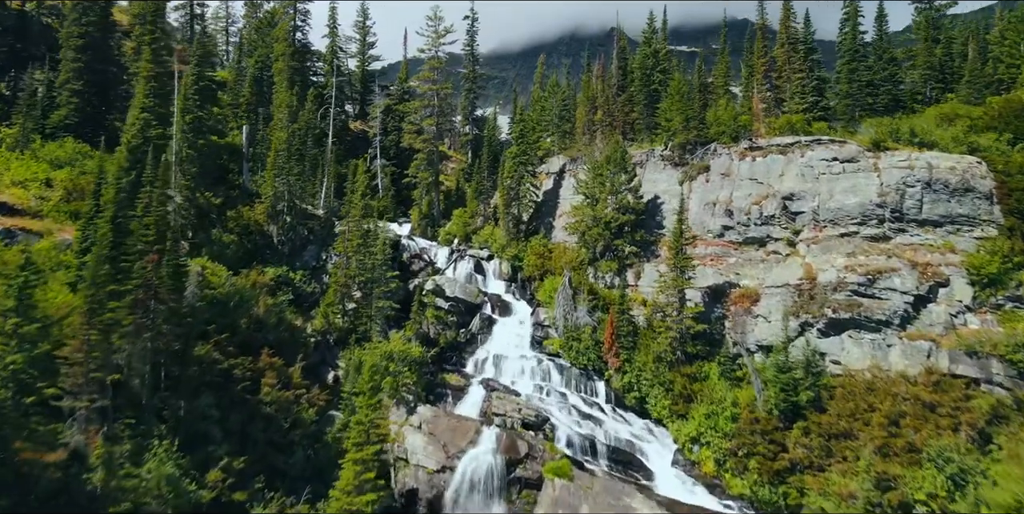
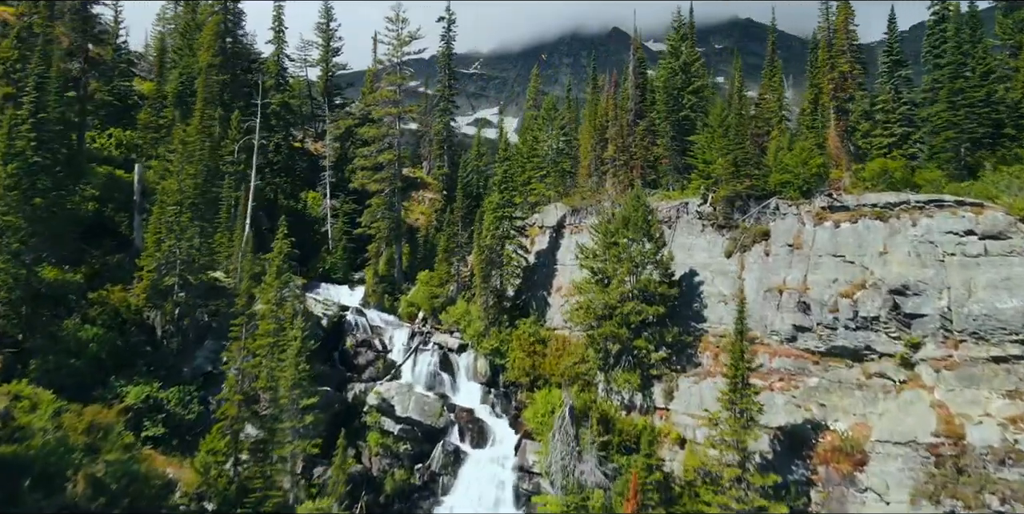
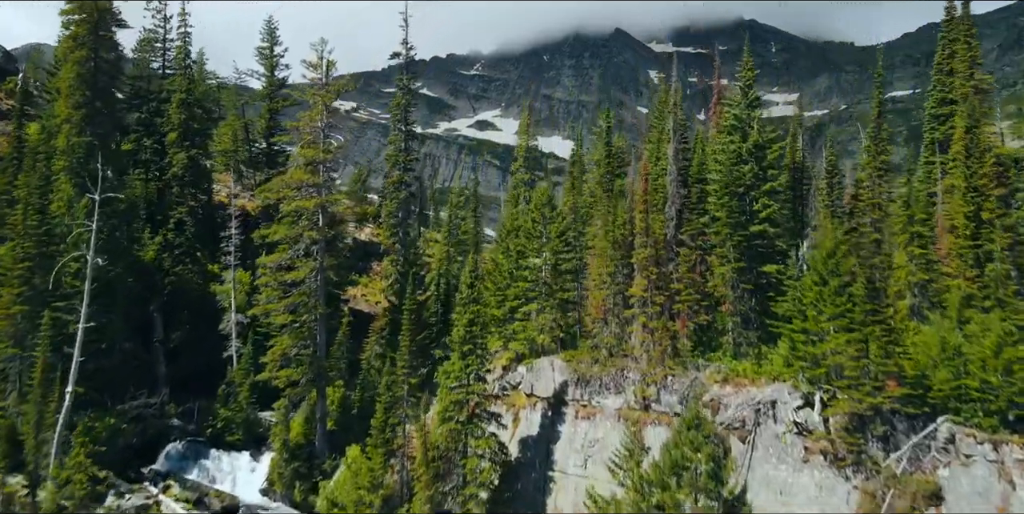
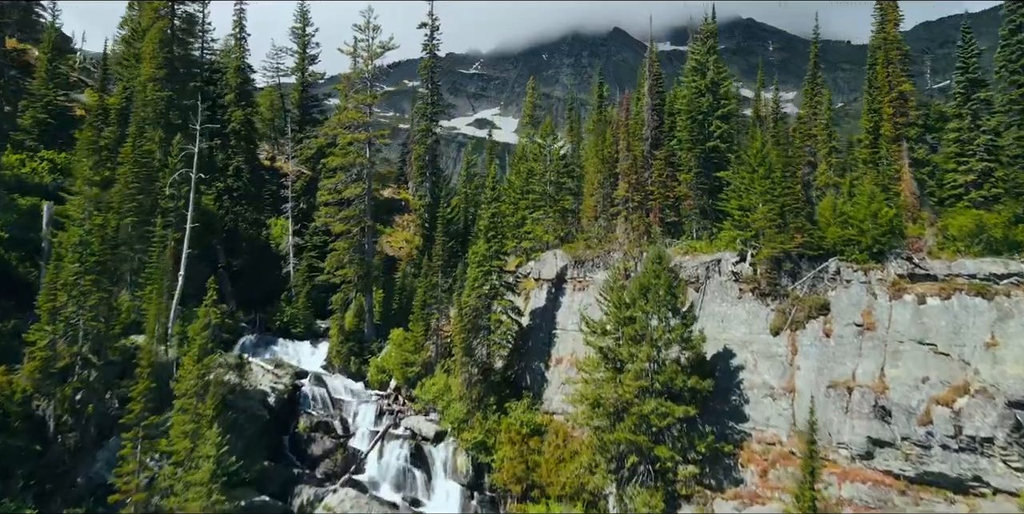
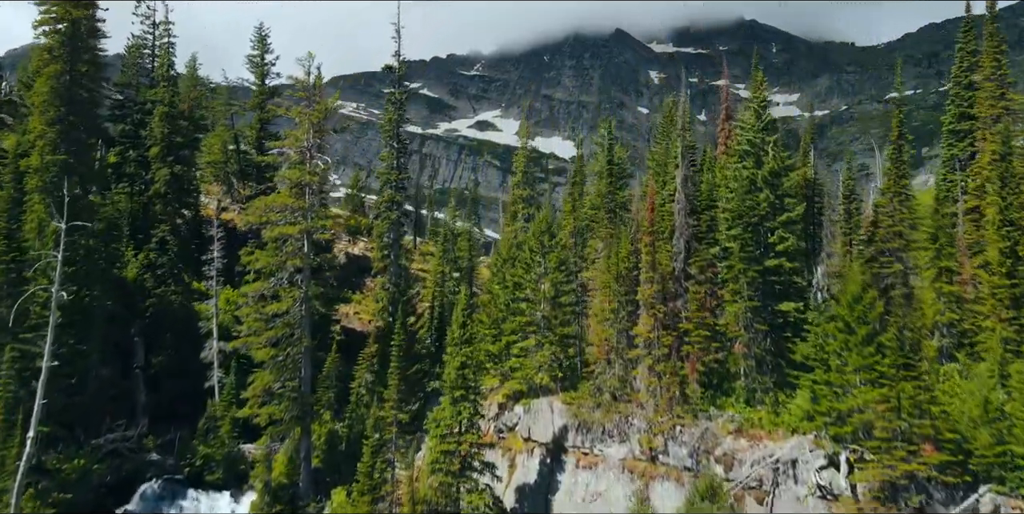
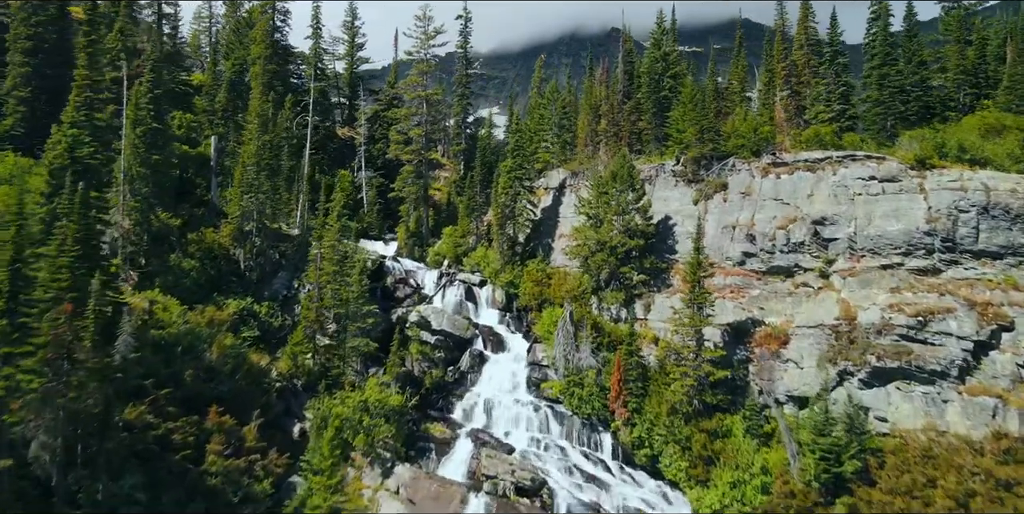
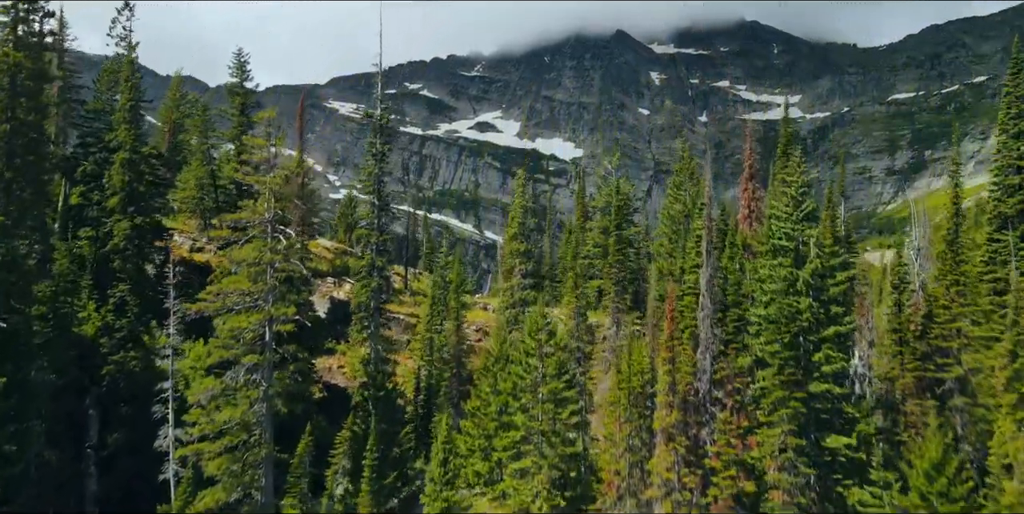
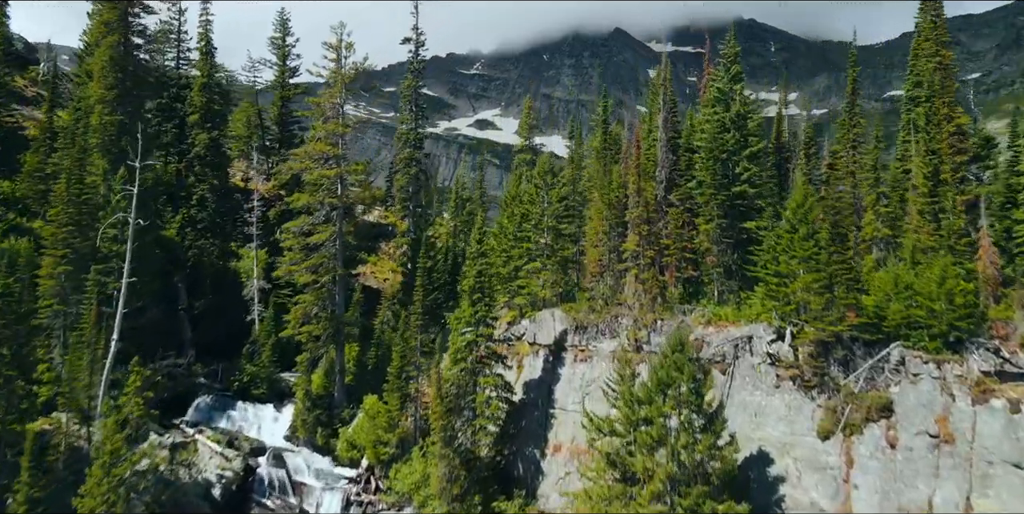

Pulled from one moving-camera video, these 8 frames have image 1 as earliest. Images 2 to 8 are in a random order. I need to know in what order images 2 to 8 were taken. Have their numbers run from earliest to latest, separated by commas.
6, 2, 4, 8, 3, 5, 7
